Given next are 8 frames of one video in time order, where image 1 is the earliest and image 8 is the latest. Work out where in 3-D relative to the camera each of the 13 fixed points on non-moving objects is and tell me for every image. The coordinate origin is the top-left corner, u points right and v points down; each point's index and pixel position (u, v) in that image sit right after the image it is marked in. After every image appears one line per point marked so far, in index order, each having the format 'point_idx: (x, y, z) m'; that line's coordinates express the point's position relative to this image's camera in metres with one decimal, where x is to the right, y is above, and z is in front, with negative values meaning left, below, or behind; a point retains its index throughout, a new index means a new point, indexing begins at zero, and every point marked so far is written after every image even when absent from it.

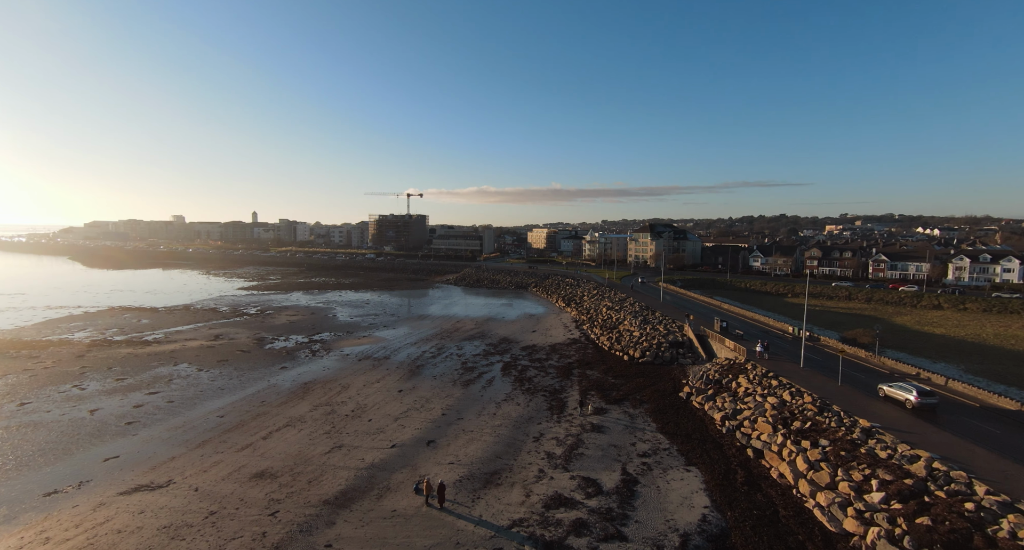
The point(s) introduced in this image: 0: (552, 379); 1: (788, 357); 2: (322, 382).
0: (+1.8, -4.7, +19.3) m
1: (+11.2, -3.4, +17.7) m
2: (-8.4, -4.8, +19.4) m
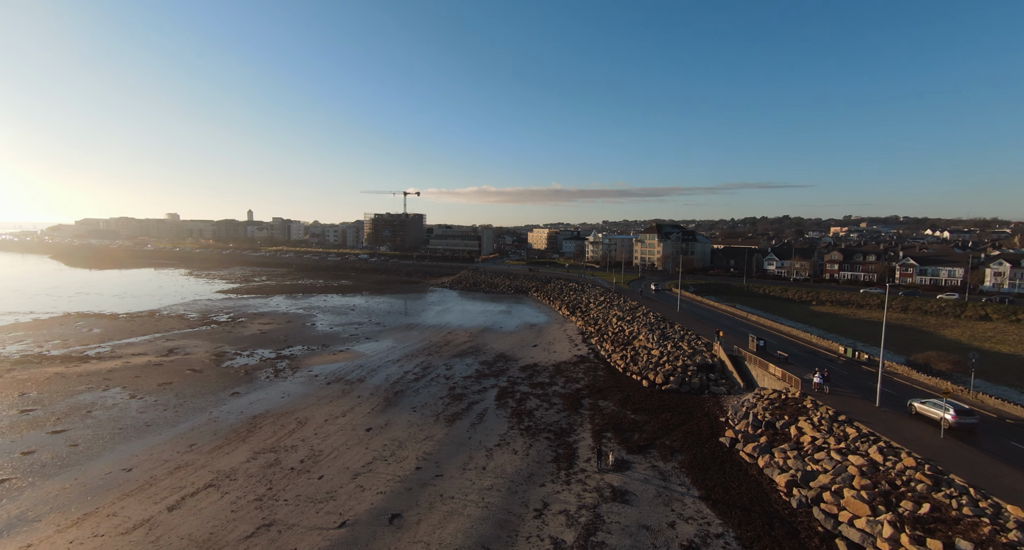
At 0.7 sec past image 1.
0: (+1.6, -5.0, +15.7) m
1: (+11.0, -3.8, +14.0) m
2: (-8.6, -5.1, +15.7) m
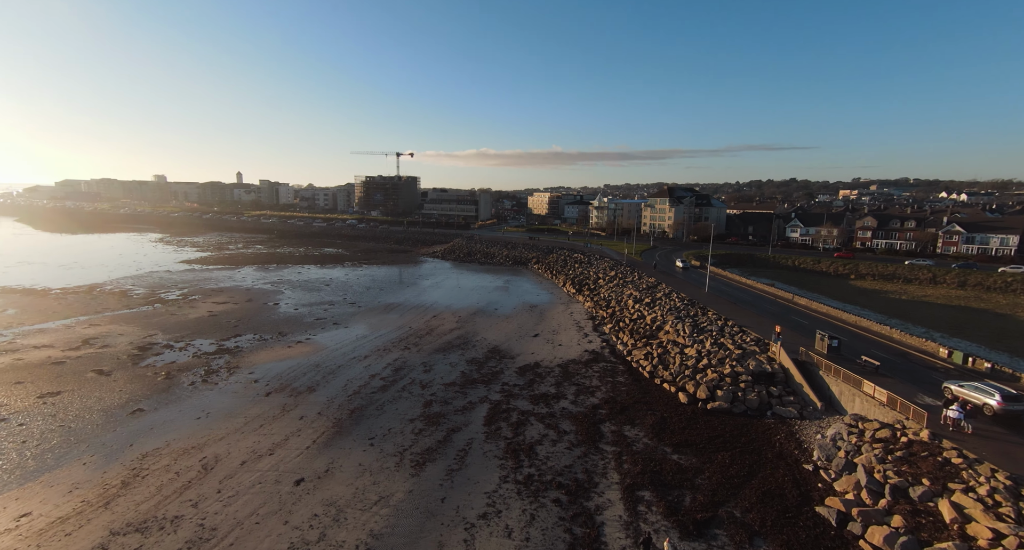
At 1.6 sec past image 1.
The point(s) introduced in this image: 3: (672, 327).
0: (+1.5, -4.6, +11.2) m
1: (+10.9, -3.5, +9.4) m
2: (-8.7, -4.6, +11.2) m
3: (+7.1, -2.3, +19.6) m
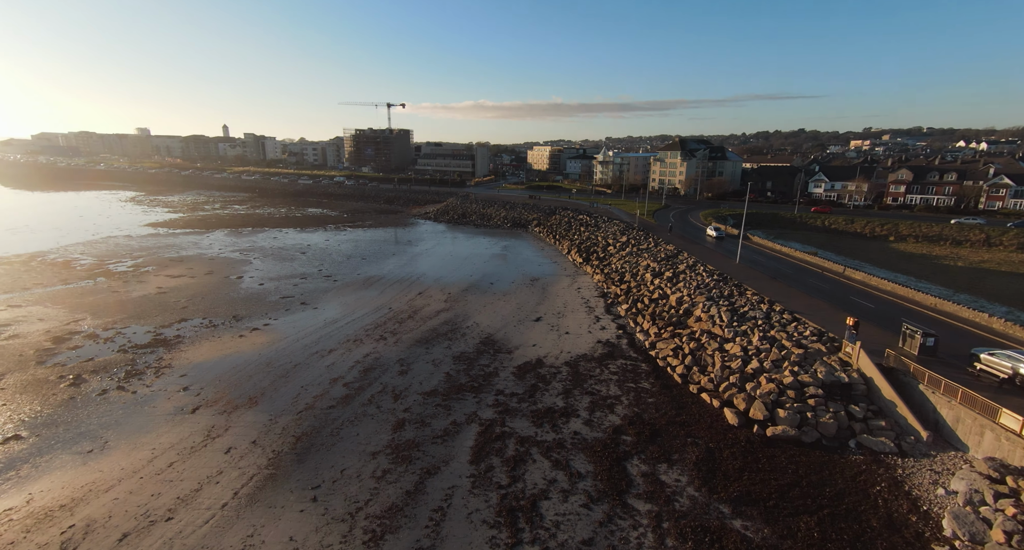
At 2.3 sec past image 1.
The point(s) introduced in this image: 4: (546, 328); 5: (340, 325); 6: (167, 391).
0: (+1.4, -4.4, +7.9) m
1: (+10.8, -3.5, +6.1) m
2: (-8.8, -4.5, +7.9) m
3: (+7.0, -1.3, +16.1) m
4: (+1.3, -2.0, +17.2) m
5: (-7.1, -2.0, +17.9) m
6: (-10.0, -3.3, +12.7) m
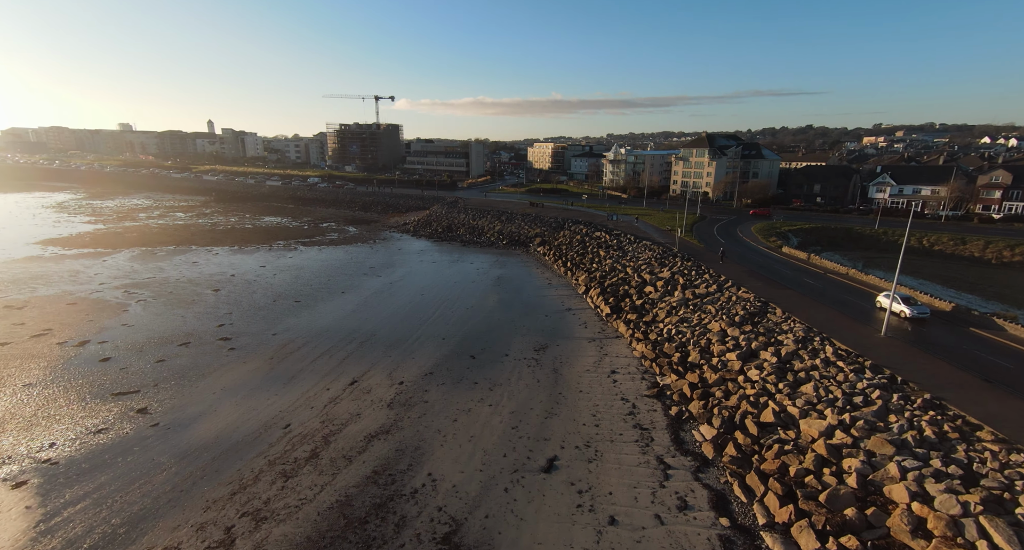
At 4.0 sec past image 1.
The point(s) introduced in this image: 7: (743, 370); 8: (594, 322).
0: (+1.2, -6.8, -0.7) m
1: (+10.6, -5.9, -2.6) m
2: (-9.0, -6.9, -0.7) m
3: (+6.8, -3.6, +7.4) m
4: (+1.1, -4.4, +8.5) m
5: (-7.3, -4.4, +9.2) m
6: (-10.2, -5.7, +4.1) m
7: (+6.5, -2.4, +12.3) m
8: (+3.3, -1.7, +18.0) m
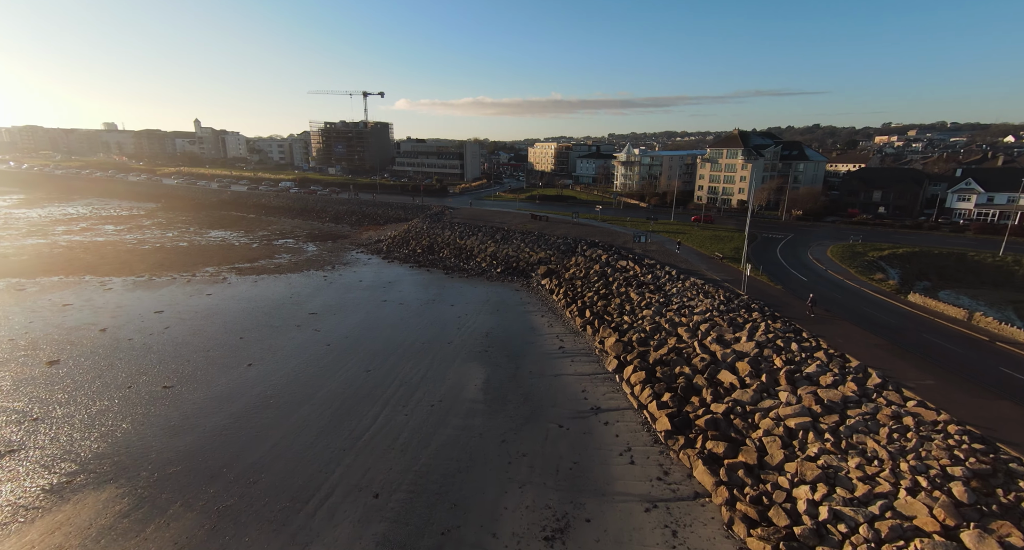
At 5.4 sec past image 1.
0: (+1.0, -9.0, -8.4) m
1: (+10.4, -8.0, -10.3) m
2: (-9.2, -9.0, -8.4) m
3: (+6.6, -5.8, -0.3) m
4: (+0.9, -6.5, +0.9) m
5: (-7.5, -6.5, +1.5) m
6: (-10.4, -7.8, -3.6) m
7: (+6.3, -4.6, +4.6) m
8: (+3.1, -3.8, +10.3) m
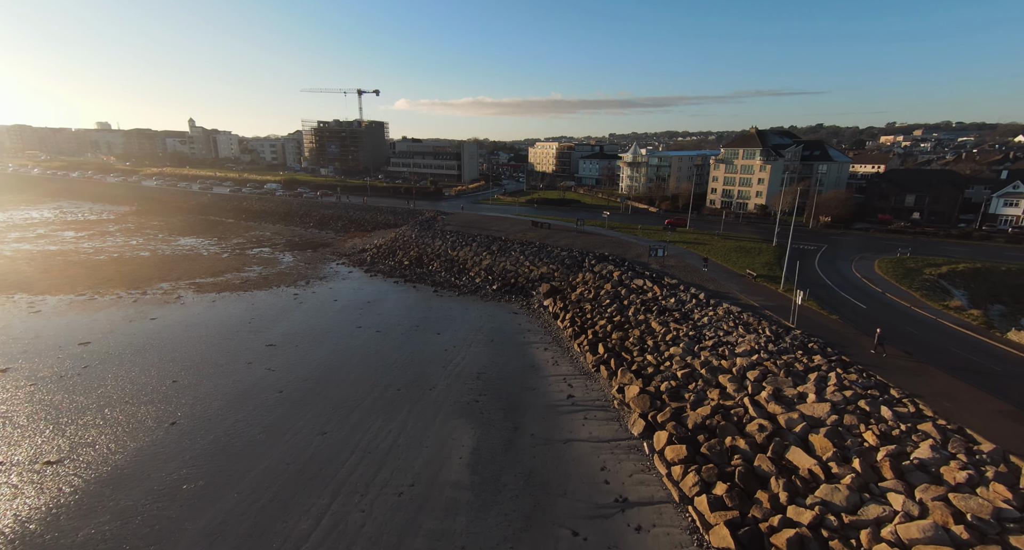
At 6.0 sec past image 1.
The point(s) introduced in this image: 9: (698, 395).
0: (+0.9, -9.8, -11.7) m
1: (+10.3, -8.9, -13.6) m
2: (-9.3, -9.9, -11.7) m
3: (+6.5, -6.7, -3.6) m
4: (+0.8, -7.4, -2.4) m
5: (-7.6, -7.4, -1.7) m
6: (-10.5, -8.7, -6.9) m
7: (+6.2, -5.5, +1.4) m
8: (+3.0, -4.7, +7.0) m
9: (+4.9, -2.7, +11.6) m
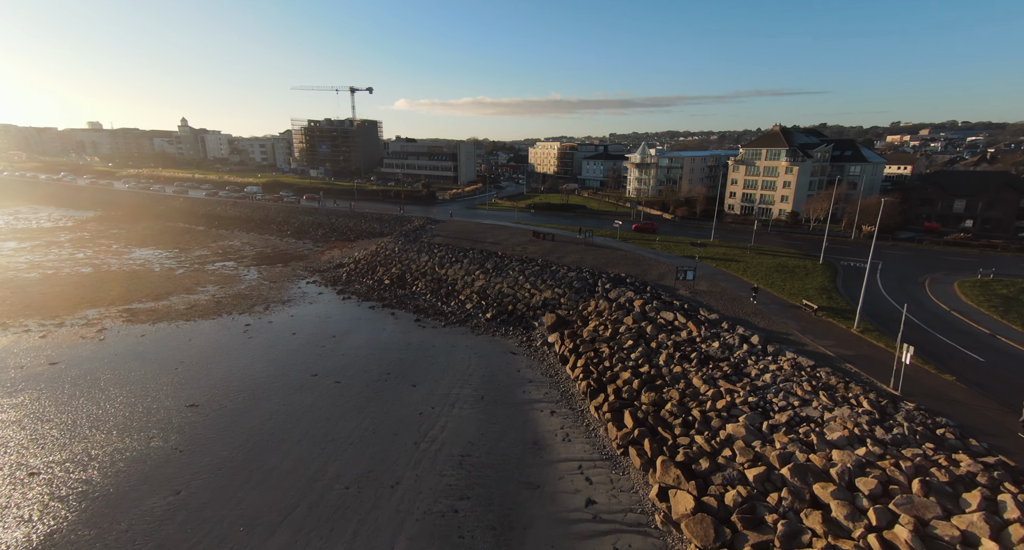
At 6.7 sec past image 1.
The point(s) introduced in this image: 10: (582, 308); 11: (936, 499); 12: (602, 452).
0: (+0.7, -10.9, -15.7) m
1: (+10.1, -10.0, -17.5) m
2: (-9.4, -11.0, -15.7) m
3: (+6.4, -7.7, -7.5) m
4: (+0.7, -8.5, -6.4) m
5: (-7.7, -8.5, -5.7) m
6: (-10.6, -9.8, -10.9) m
7: (+6.1, -6.5, -2.6) m
8: (+2.9, -5.8, +3.1) m
9: (+4.8, -3.8, +7.6) m
10: (+2.8, -1.1, +17.4) m
11: (+7.1, -3.4, +7.4) m
12: (+2.0, -4.0, +10.4) m
